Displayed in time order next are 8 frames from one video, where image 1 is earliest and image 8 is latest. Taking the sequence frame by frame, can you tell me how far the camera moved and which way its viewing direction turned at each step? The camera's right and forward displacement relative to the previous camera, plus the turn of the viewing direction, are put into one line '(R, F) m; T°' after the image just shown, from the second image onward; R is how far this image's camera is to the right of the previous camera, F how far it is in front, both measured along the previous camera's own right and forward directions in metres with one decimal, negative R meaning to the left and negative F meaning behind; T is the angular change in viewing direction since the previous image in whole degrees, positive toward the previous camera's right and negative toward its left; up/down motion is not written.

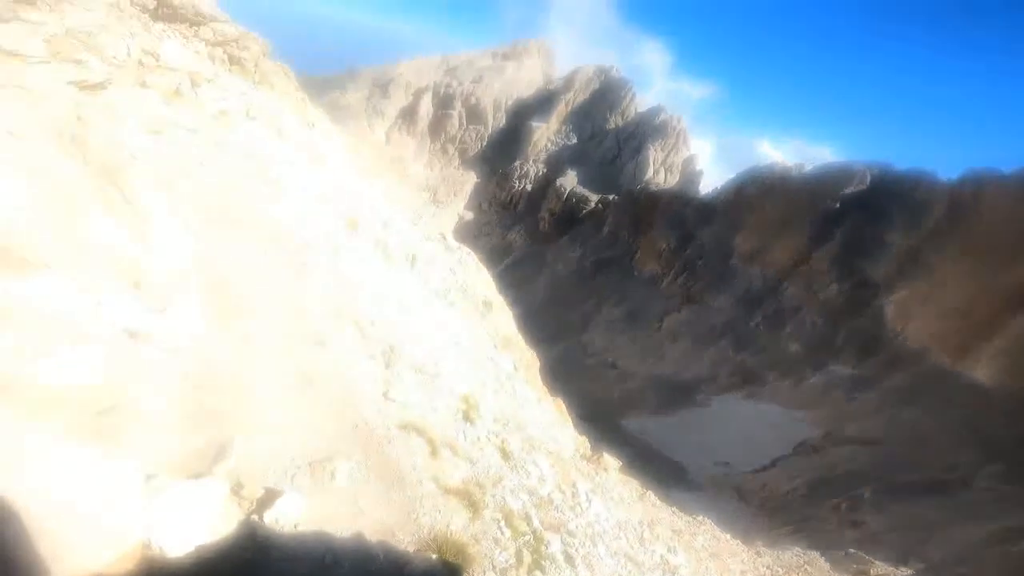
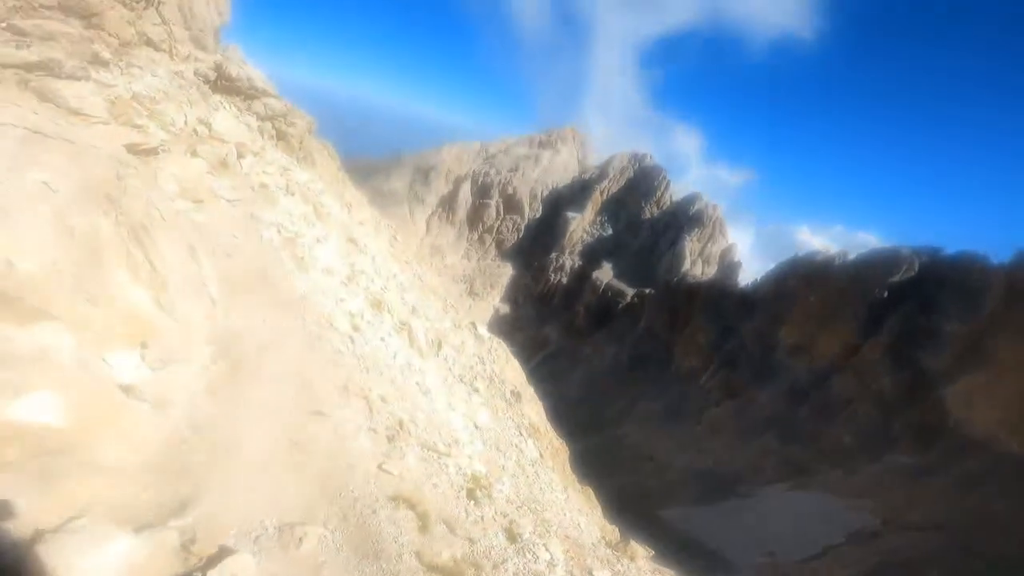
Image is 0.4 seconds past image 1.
(+0.3, +0.4) m; -4°
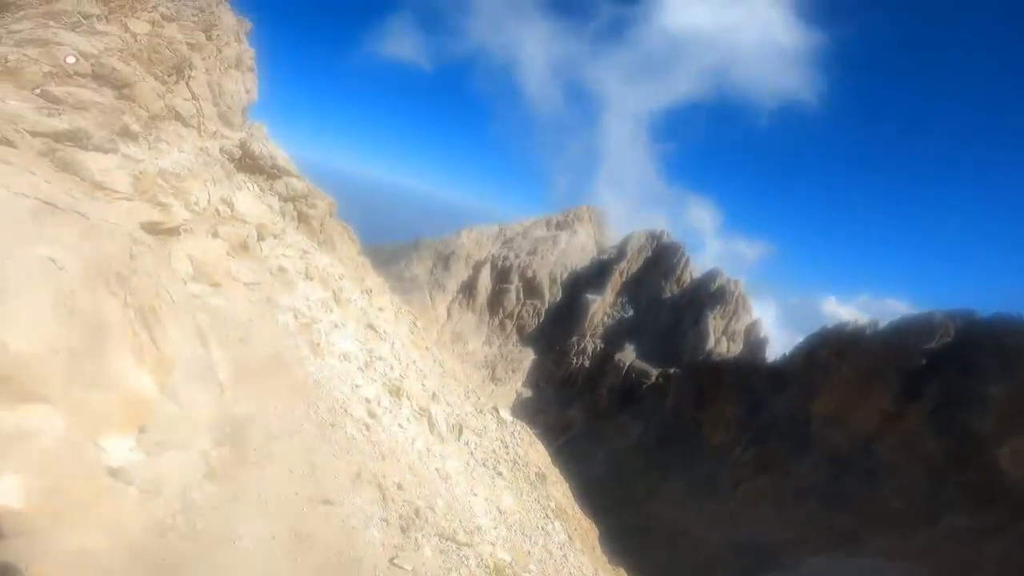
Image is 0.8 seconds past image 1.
(0.0, +0.4) m; -2°
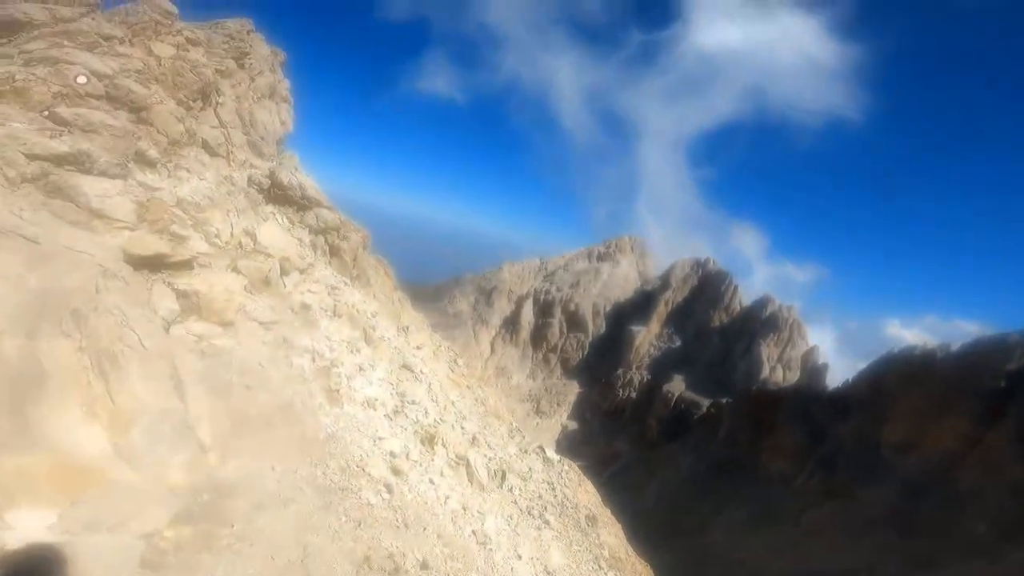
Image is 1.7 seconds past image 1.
(0.0, +1.5) m; -4°
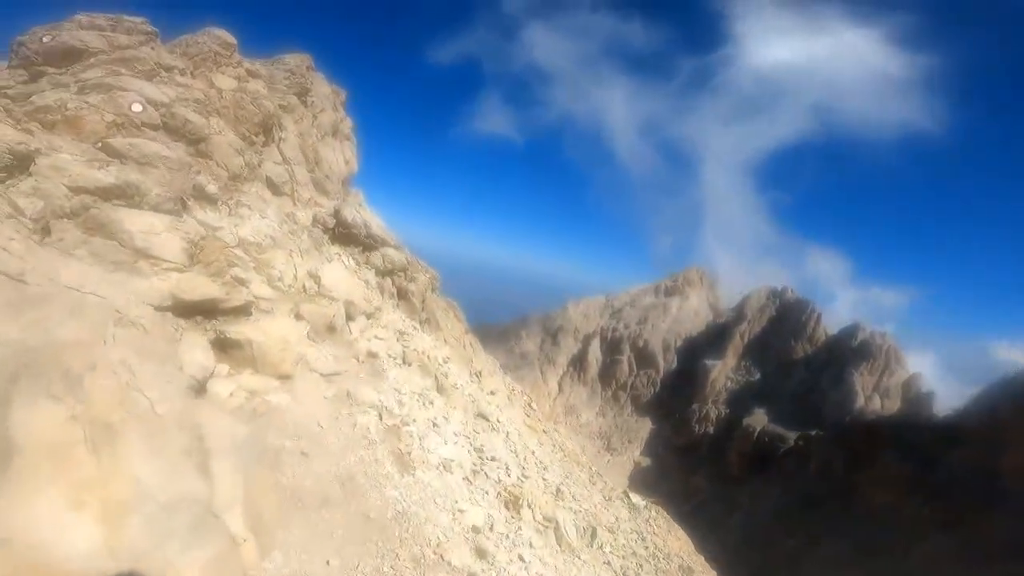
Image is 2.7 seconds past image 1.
(-0.5, +1.7) m; -6°
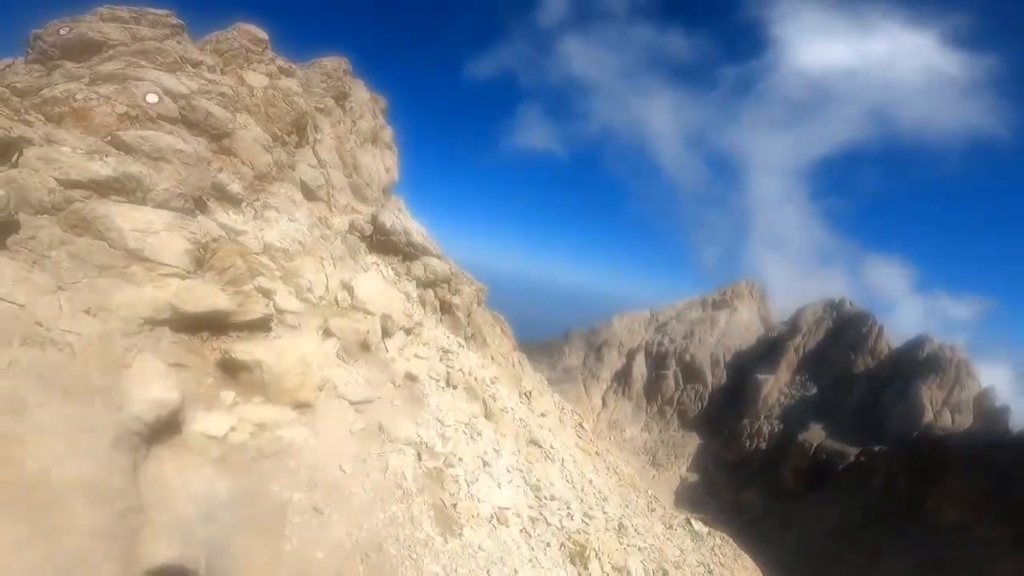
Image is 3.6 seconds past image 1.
(-0.3, +1.8) m; -4°
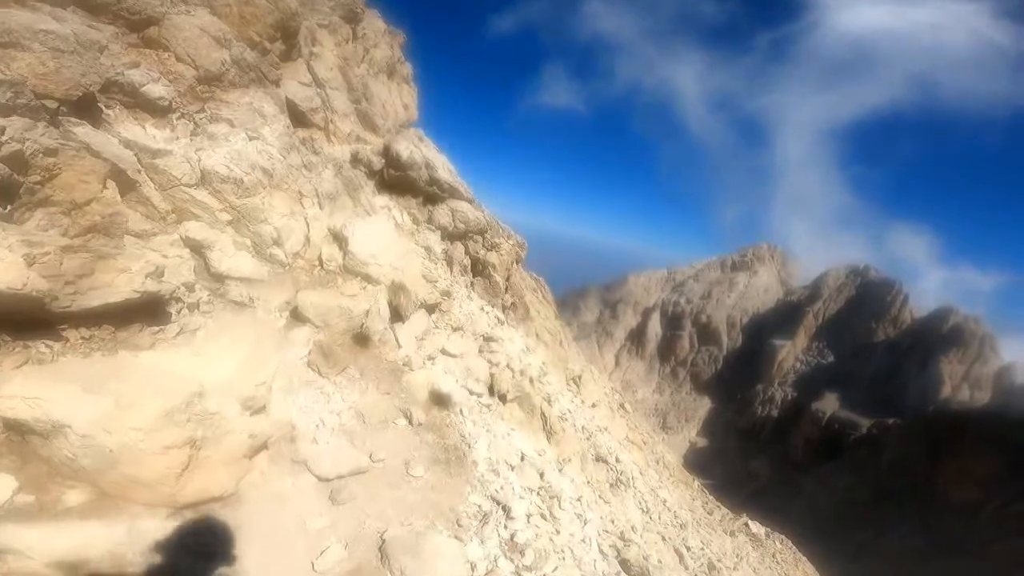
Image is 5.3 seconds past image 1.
(-0.9, +4.5) m; -2°
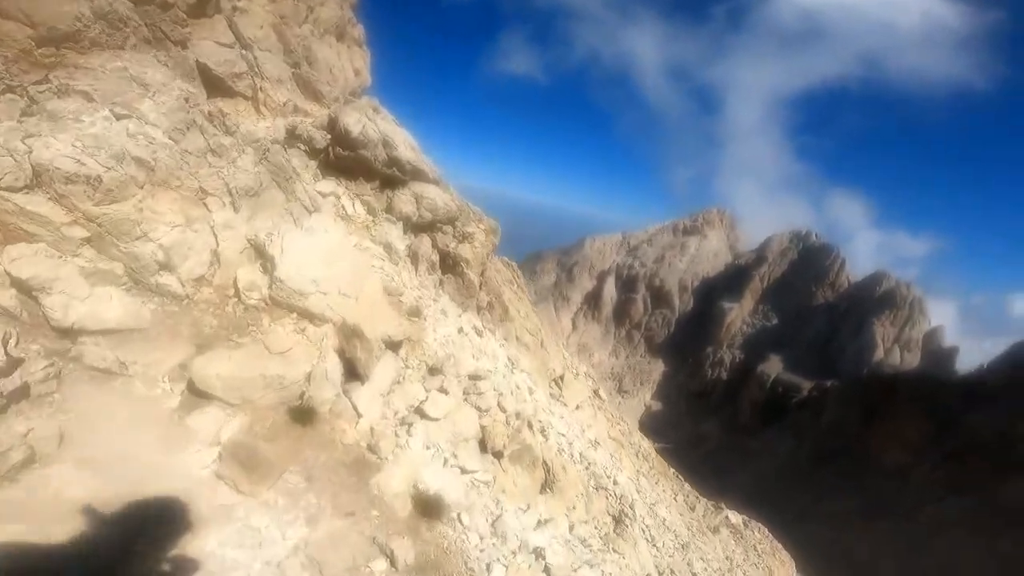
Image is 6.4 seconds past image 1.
(-0.4, +2.0) m; +4°
